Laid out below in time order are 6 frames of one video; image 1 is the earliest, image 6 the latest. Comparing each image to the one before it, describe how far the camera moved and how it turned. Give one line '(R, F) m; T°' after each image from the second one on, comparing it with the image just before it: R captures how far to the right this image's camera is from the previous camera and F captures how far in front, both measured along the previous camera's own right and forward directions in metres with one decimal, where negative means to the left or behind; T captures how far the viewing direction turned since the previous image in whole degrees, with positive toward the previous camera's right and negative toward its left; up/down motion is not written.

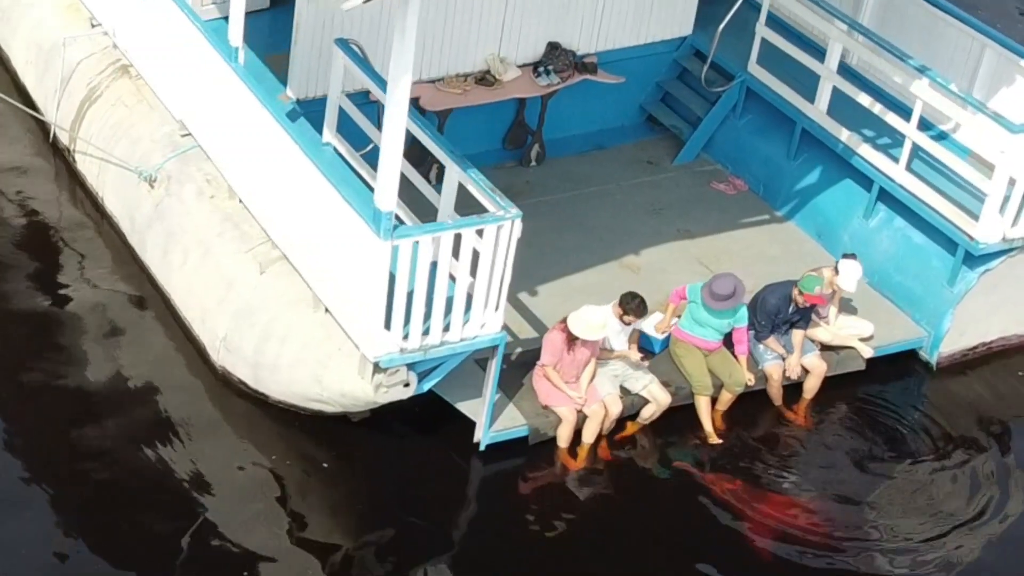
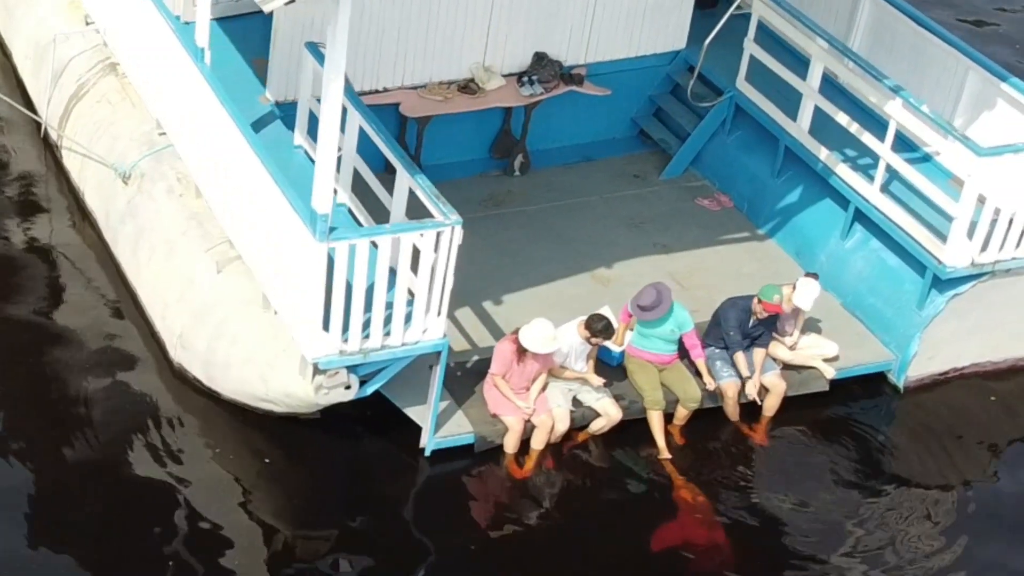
(+0.8, 0.0) m; -3°
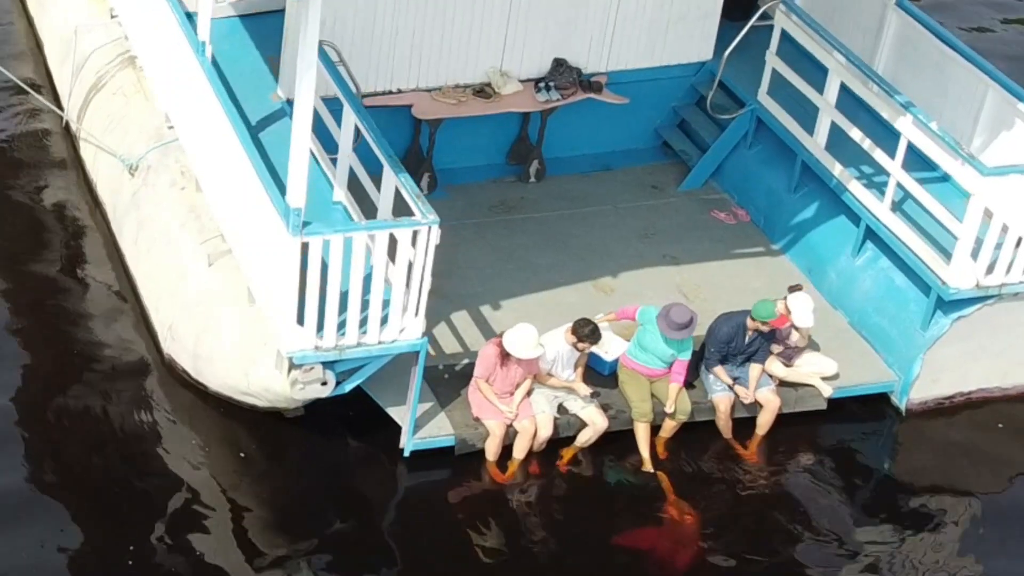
(+0.7, +0.1) m; -4°
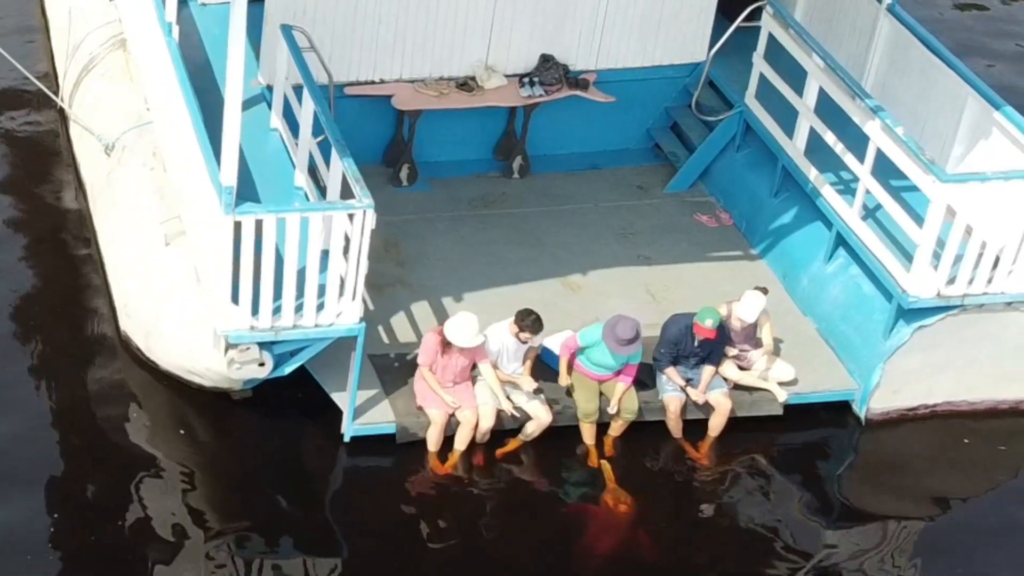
(+1.0, +0.1) m; -4°
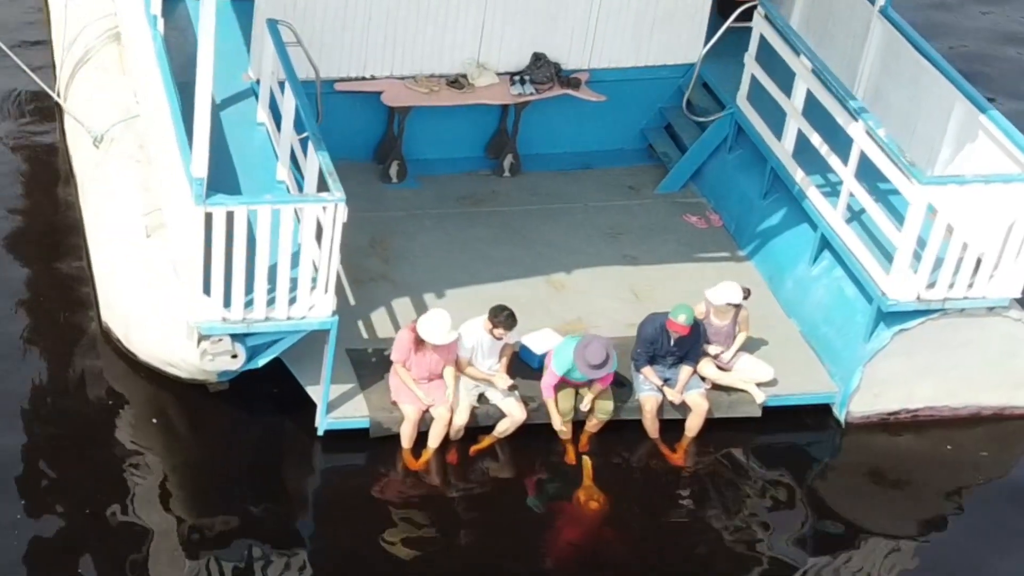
(+0.4, 0.0) m; -1°
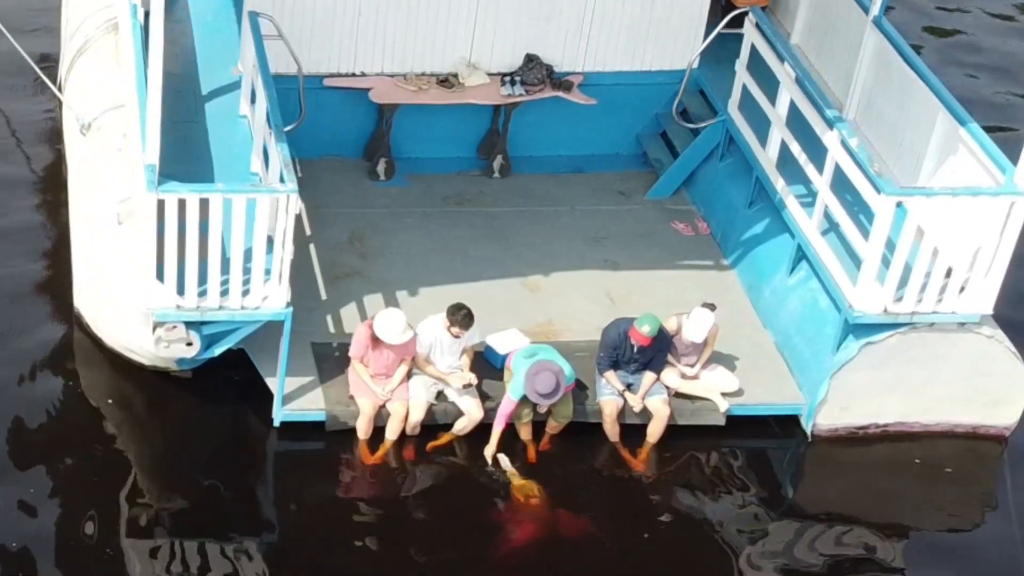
(+0.8, +0.1) m; -3°
